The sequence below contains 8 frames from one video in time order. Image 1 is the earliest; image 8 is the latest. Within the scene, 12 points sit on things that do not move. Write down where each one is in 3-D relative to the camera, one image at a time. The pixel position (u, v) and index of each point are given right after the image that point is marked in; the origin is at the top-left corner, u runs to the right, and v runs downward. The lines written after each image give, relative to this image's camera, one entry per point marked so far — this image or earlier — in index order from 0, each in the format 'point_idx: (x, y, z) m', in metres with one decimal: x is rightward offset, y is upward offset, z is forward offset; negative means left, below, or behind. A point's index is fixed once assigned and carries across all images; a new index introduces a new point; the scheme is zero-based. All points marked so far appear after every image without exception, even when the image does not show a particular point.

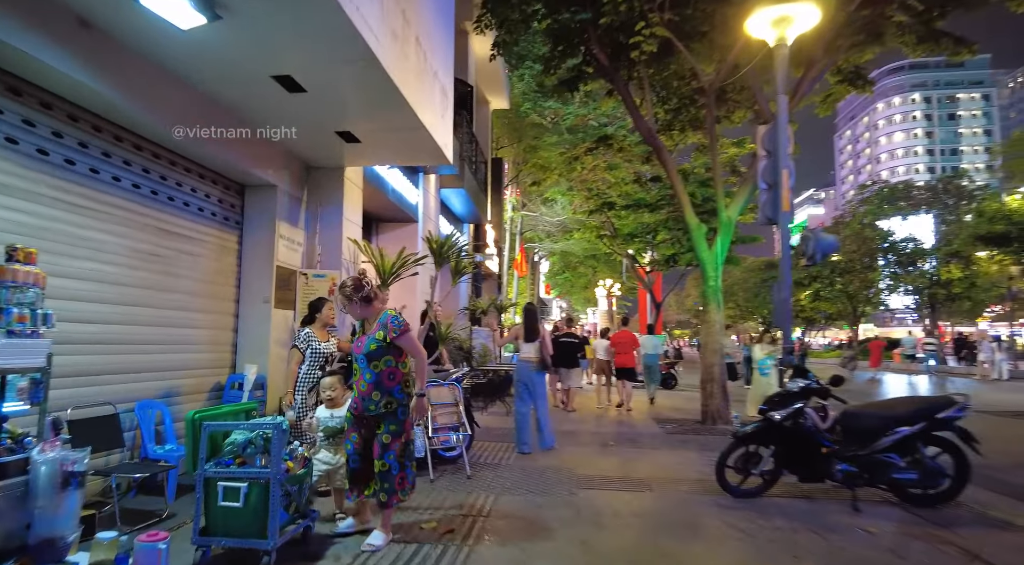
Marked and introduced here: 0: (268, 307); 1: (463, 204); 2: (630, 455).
0: (-2.6, -0.3, +6.8) m
1: (-1.1, +1.8, +14.7) m
2: (+1.5, -2.2, +8.1) m
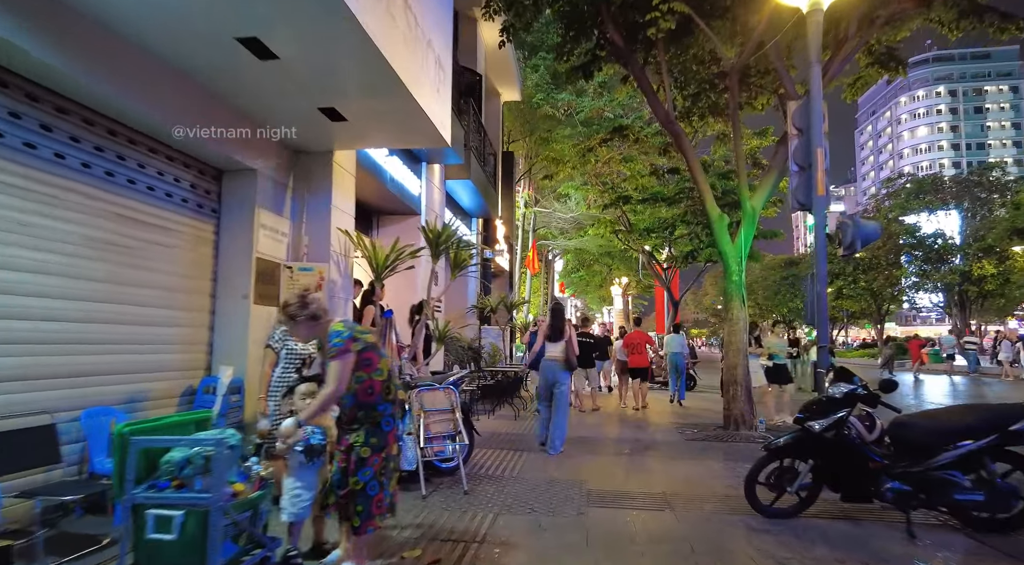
0: (-2.6, -0.2, +6.2) m
1: (-0.9, +1.9, +14.1) m
2: (+1.6, -2.1, +7.4) m
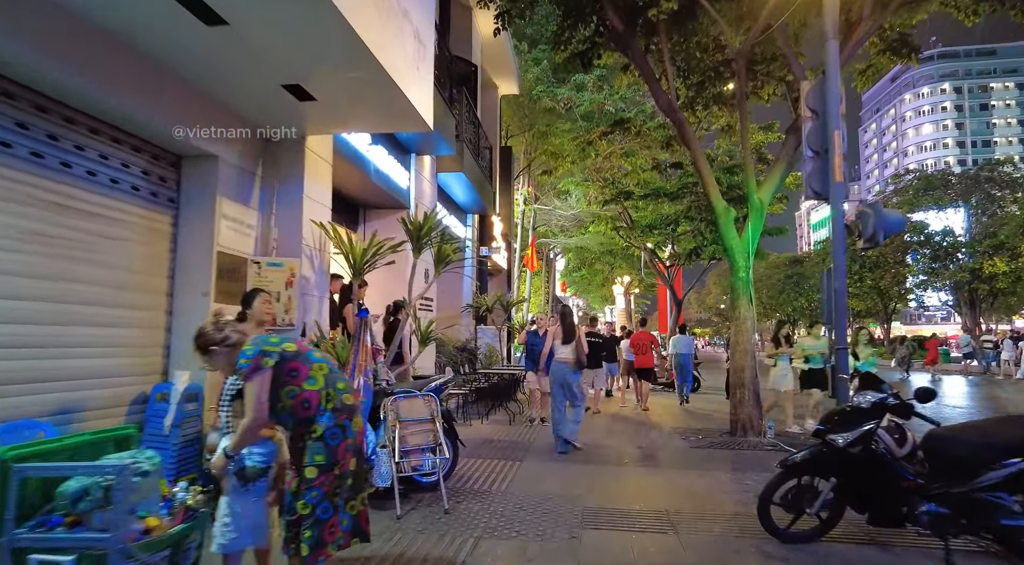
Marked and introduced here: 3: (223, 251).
0: (-2.7, -0.2, +5.6) m
1: (-1.0, +1.9, +13.5) m
2: (+1.5, -2.1, +6.9) m
3: (-2.6, +0.3, +5.8) m
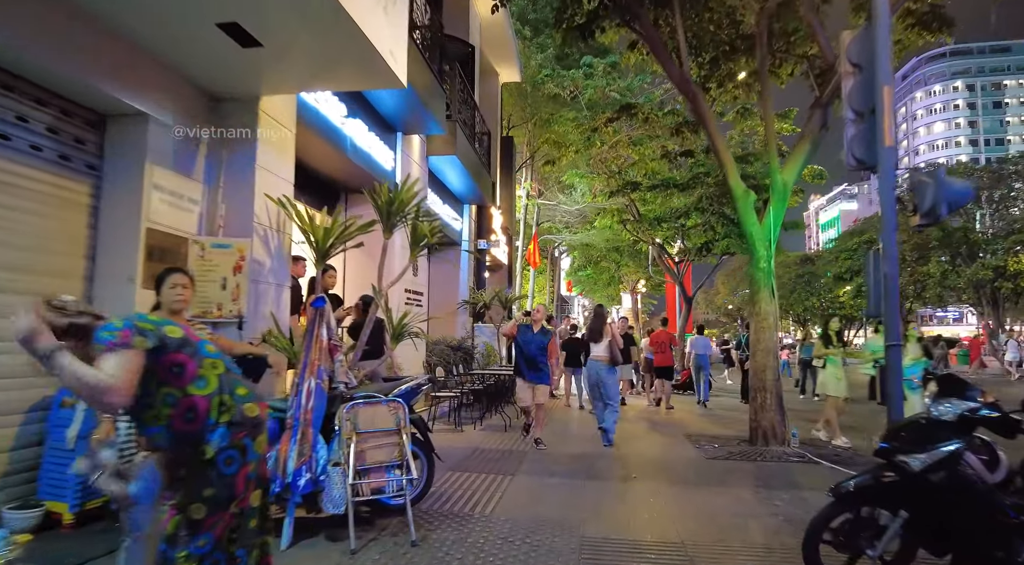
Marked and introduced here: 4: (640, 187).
0: (-2.8, 0.0, +4.7) m
1: (-1.0, +2.0, +12.6) m
2: (+1.4, -2.0, +5.9) m
3: (-2.7, +0.4, +4.9) m
4: (+3.4, +2.5, +17.0) m
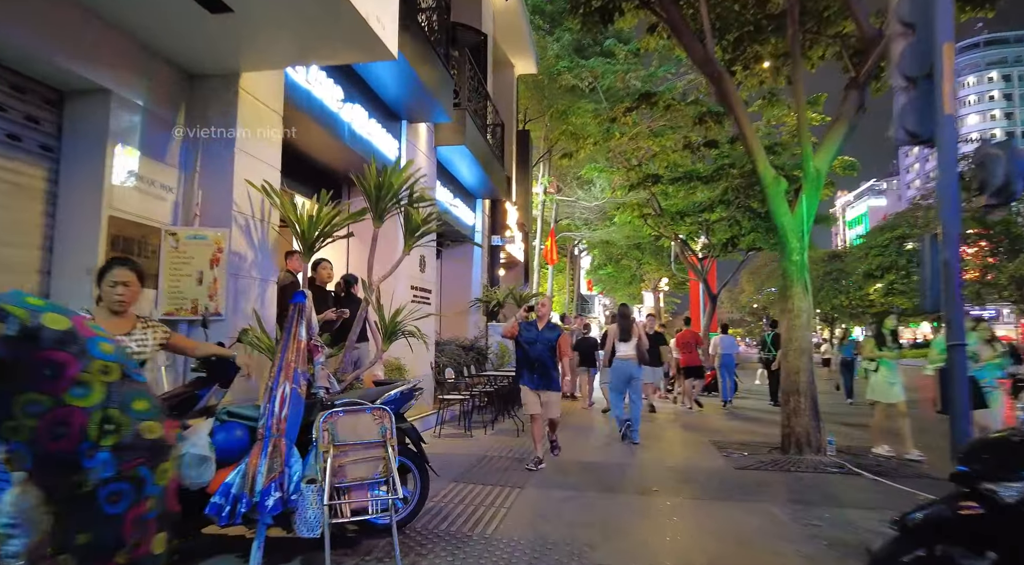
0: (-2.8, 0.0, +4.2) m
1: (-0.7, +2.1, +12.1) m
2: (+1.4, -1.9, +5.3) m
3: (-2.7, +0.4, +4.4) m
4: (+3.8, +2.6, +16.4) m
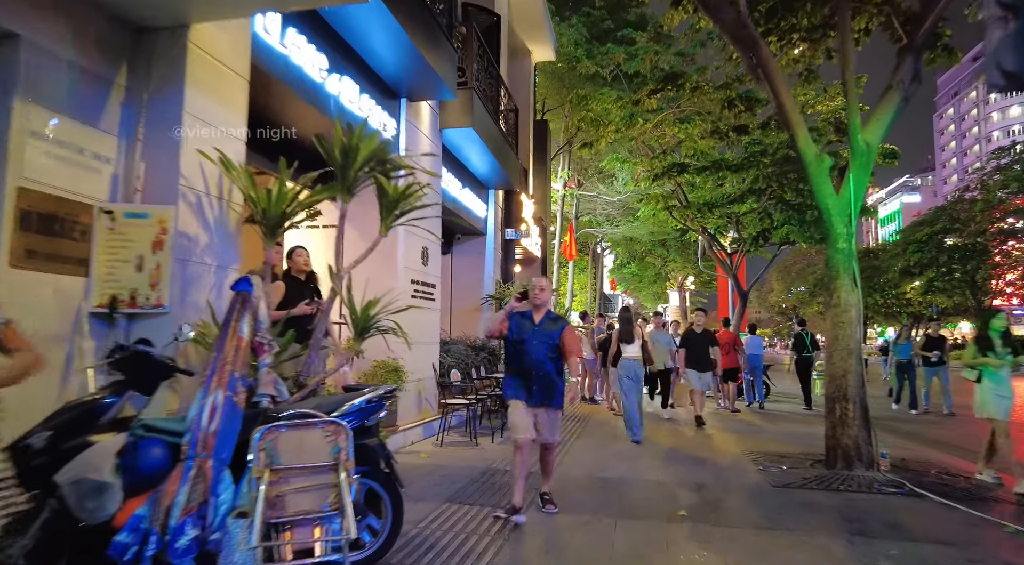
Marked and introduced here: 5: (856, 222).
0: (-2.8, +0.1, +3.5) m
1: (-0.5, +2.2, +11.3) m
2: (+1.4, -1.8, +4.4) m
3: (-2.8, +0.5, +3.7) m
4: (+4.2, +2.7, +15.4) m
5: (+3.9, +0.7, +7.2) m
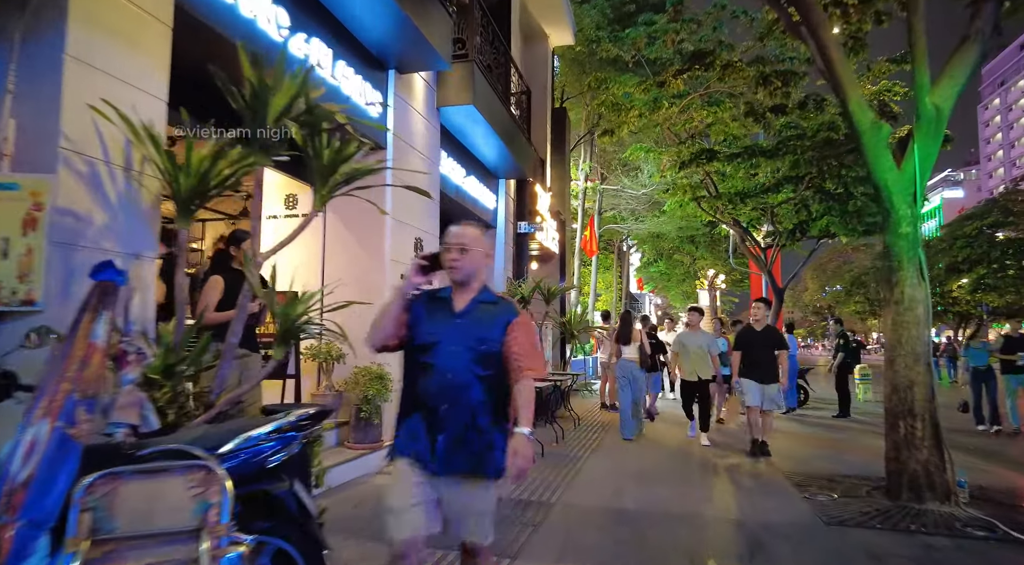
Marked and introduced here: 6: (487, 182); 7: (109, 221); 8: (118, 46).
0: (-3.0, +0.1, +2.6) m
1: (-0.3, +2.2, +10.3) m
2: (+1.3, -1.7, +3.3) m
3: (-2.9, +0.6, +2.8) m
4: (+4.5, +2.8, +14.2) m
5: (+3.8, +0.8, +6.0) m
6: (-0.4, +1.8, +11.5) m
7: (-2.3, +0.4, +3.6) m
8: (-2.3, +1.4, +3.7) m
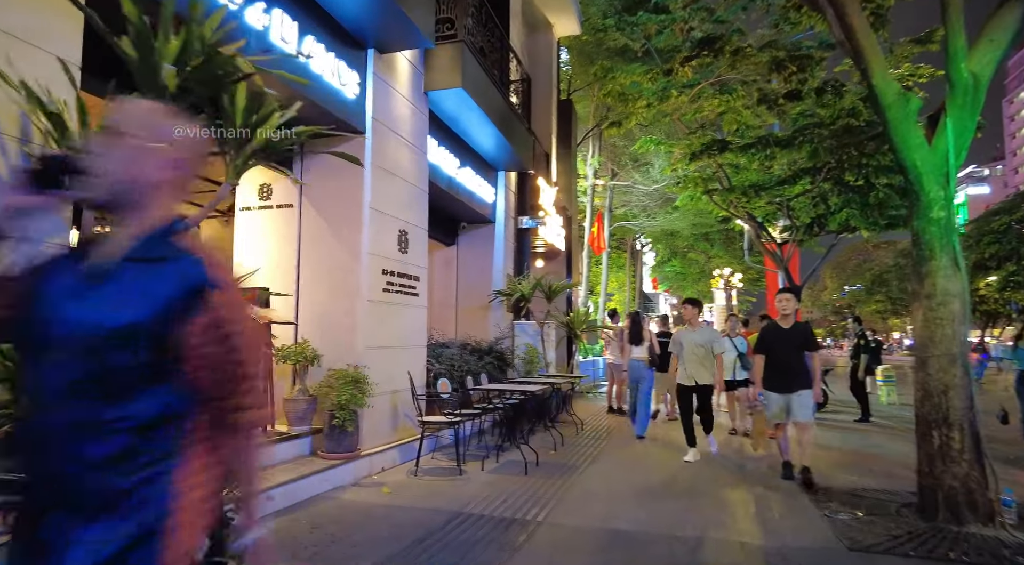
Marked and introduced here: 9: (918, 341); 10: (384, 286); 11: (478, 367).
0: (-3.2, +0.2, +2.1) m
1: (-0.4, +2.3, +9.7) m
2: (+1.1, -1.7, +2.7) m
3: (-3.1, +0.6, +2.3) m
4: (+4.6, +2.8, +13.5) m
5: (+3.7, +0.8, +5.3) m
6: (-0.5, +1.9, +10.9) m
7: (-2.5, +0.4, +3.1) m
8: (-2.5, +1.4, +3.1) m
9: (+3.2, -0.5, +5.1) m
10: (-1.4, 0.0, +7.0) m
11: (-0.5, -1.1, +8.7) m
